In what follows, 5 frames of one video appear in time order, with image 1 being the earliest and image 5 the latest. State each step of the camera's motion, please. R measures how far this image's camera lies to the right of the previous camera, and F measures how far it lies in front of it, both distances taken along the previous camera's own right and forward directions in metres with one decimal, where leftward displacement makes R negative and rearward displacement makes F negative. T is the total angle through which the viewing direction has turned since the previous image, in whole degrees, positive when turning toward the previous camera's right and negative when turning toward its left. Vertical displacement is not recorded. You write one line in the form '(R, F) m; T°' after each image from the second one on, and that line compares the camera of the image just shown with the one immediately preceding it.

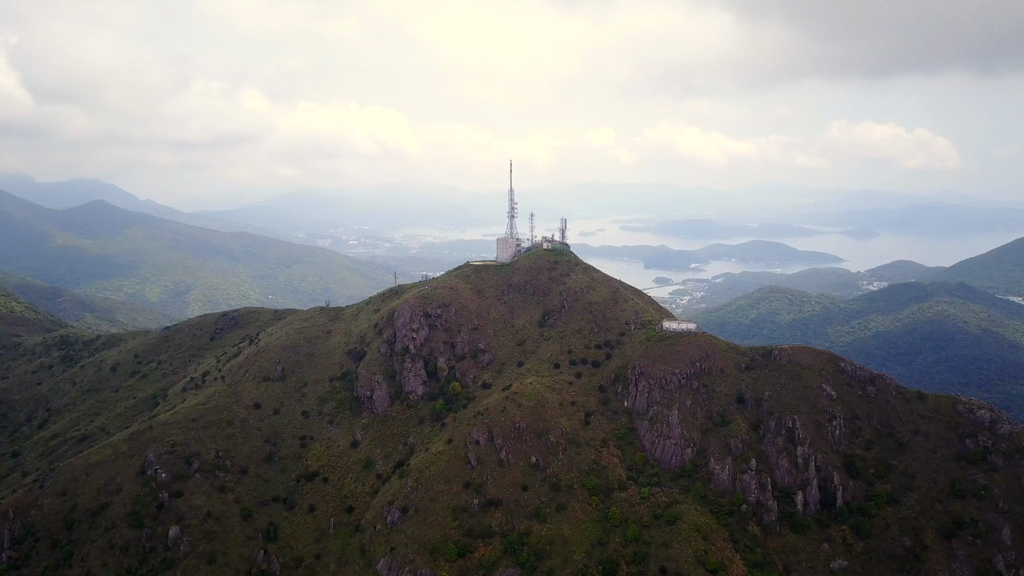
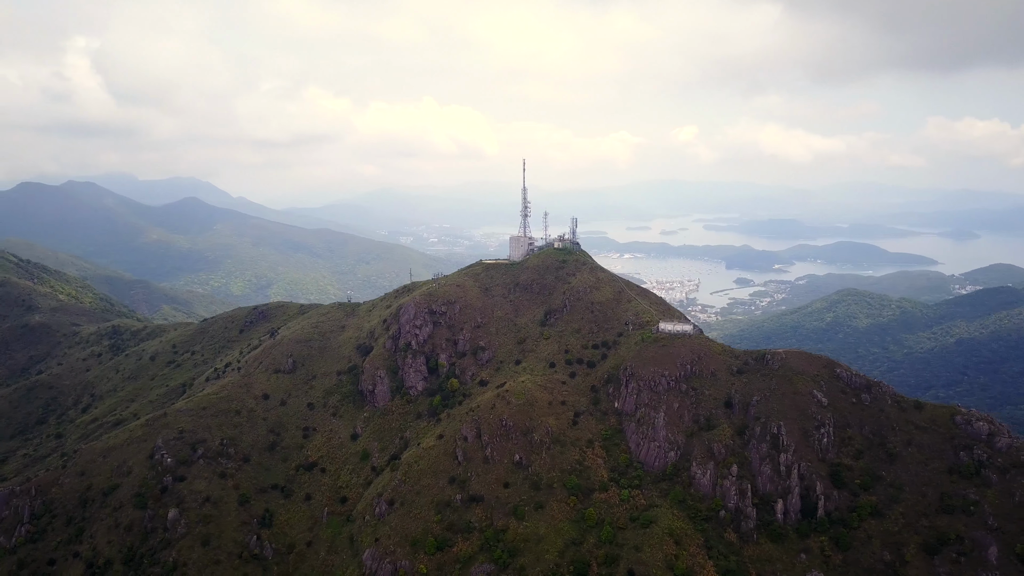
(+6.8, -0.2) m; -4°
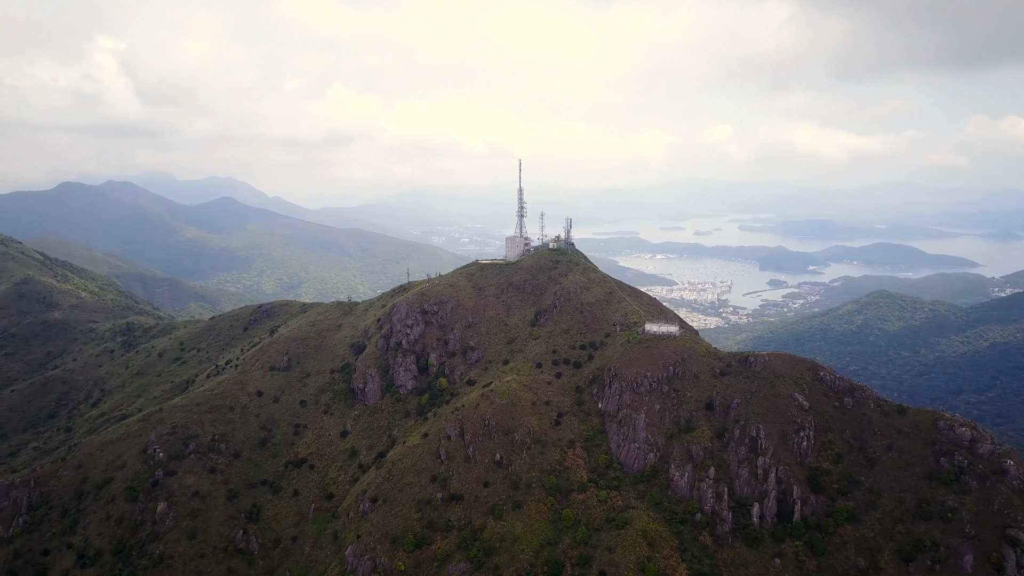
(+4.2, +0.1) m; -1°
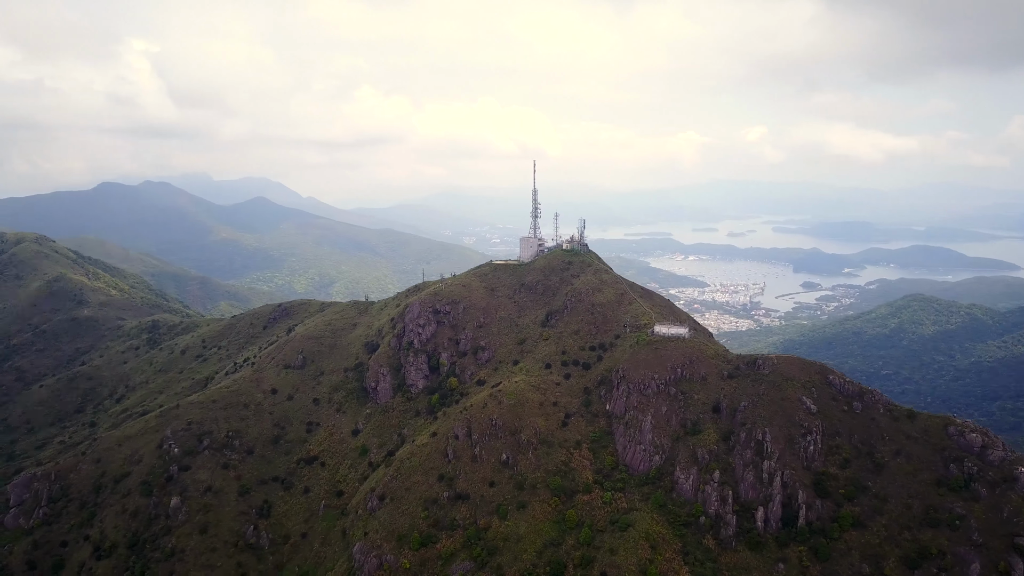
(+1.4, -0.7) m; -2°
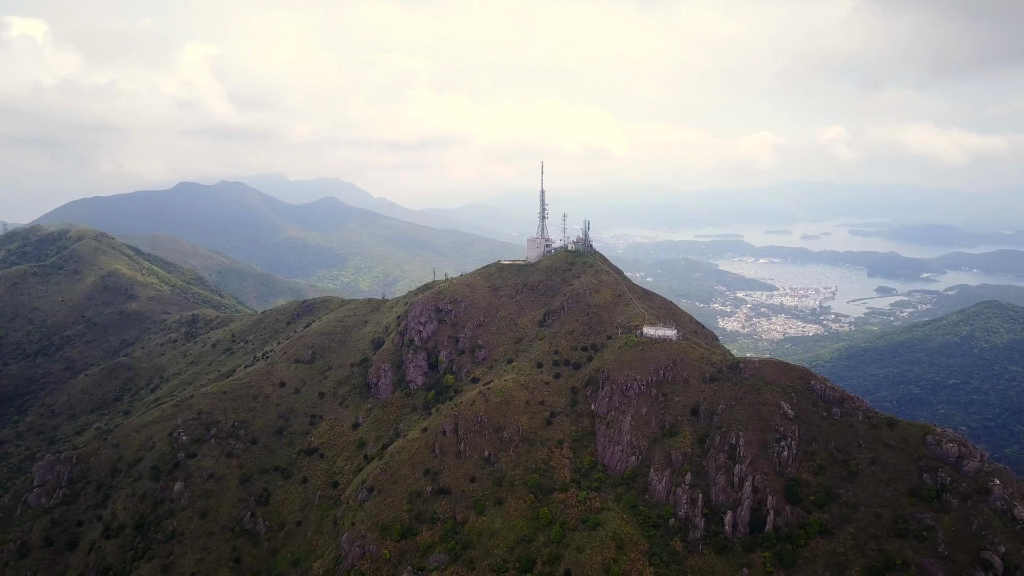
(+6.9, -1.0) m; -3°
